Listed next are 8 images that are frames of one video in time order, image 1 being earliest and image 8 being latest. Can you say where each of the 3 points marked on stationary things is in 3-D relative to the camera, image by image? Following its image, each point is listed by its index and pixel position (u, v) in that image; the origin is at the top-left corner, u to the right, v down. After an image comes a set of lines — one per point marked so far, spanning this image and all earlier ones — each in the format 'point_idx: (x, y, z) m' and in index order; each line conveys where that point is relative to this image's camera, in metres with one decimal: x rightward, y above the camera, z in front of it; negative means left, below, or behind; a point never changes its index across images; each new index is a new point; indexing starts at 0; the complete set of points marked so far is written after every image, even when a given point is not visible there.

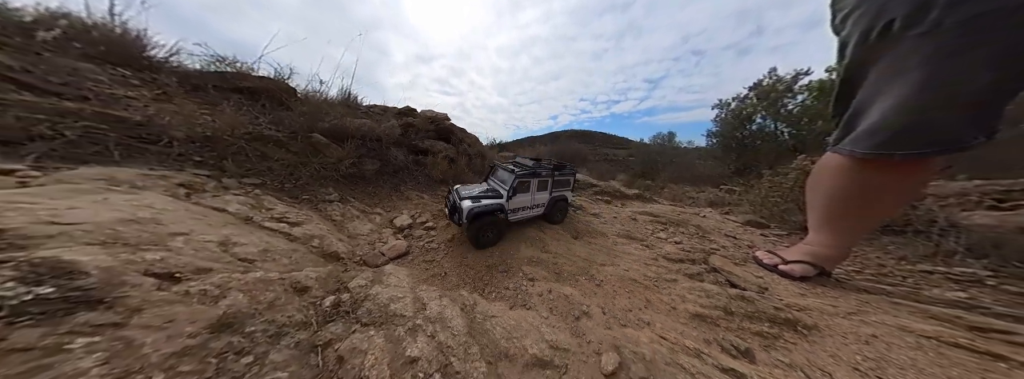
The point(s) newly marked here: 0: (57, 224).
0: (-4.3, -0.3, +1.8) m
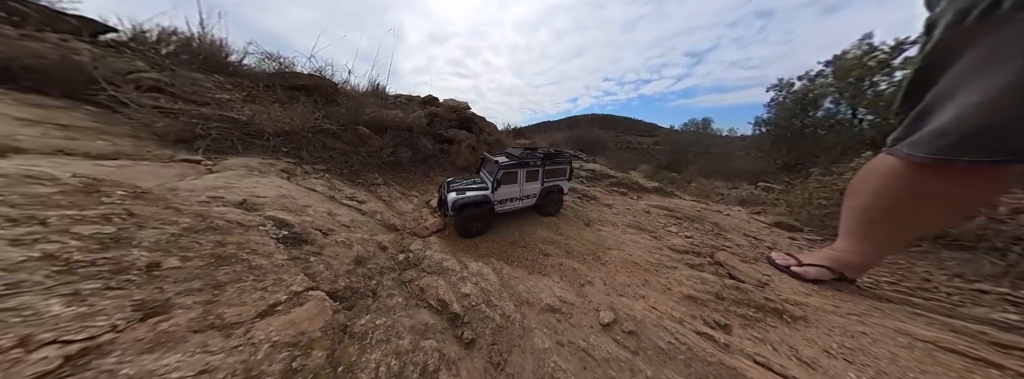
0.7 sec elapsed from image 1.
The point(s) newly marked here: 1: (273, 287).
0: (-3.9, -0.1, +2.9) m
1: (-2.1, -0.9, +1.7) m
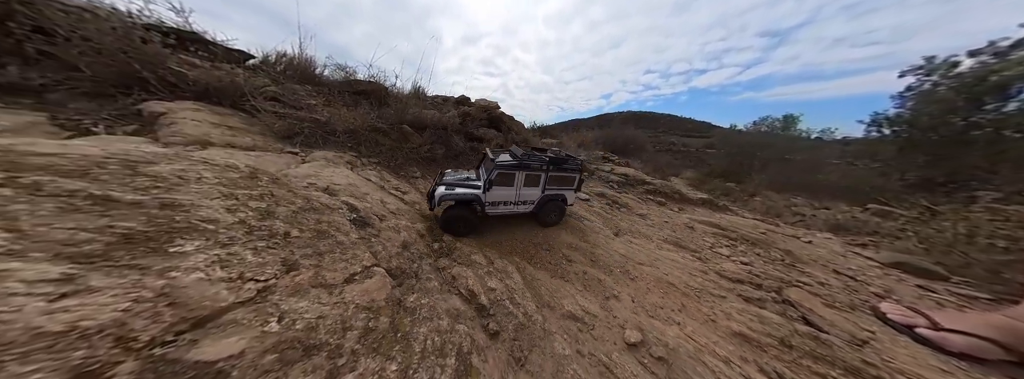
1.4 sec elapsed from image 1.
0: (-3.4, +0.1, +3.5) m
1: (-1.8, -0.8, +2.2) m
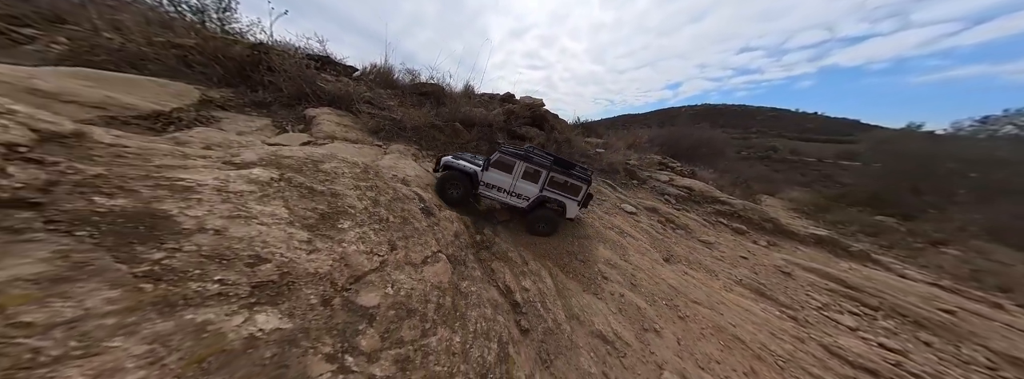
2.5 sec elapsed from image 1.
0: (-2.5, +0.3, +4.3) m
1: (-1.3, -0.8, +2.7) m
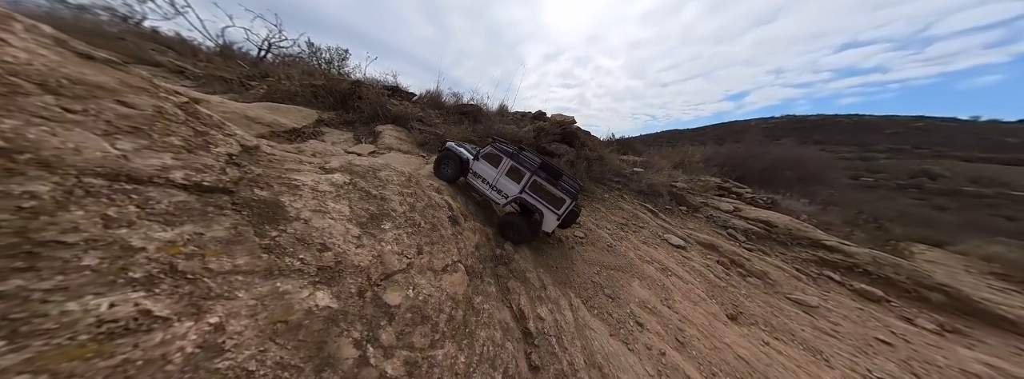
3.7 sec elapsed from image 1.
0: (-1.7, +0.1, +4.8) m
1: (-1.0, -1.0, +3.0) m
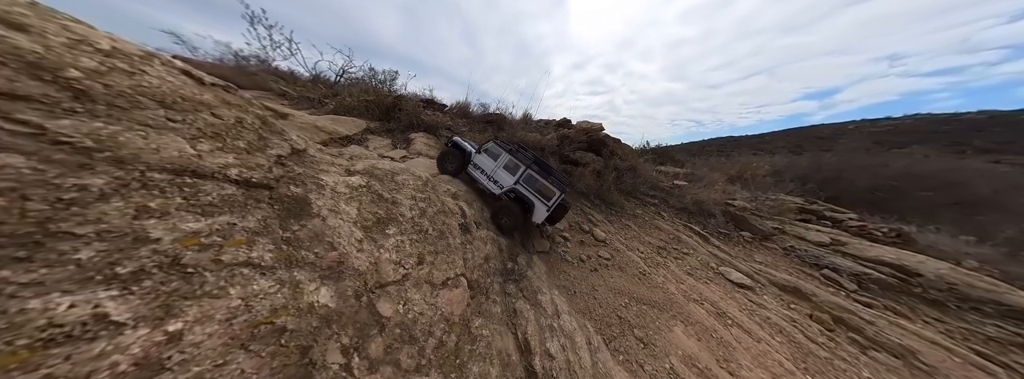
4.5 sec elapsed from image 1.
0: (-1.2, -0.1, +4.8) m
1: (-0.8, -1.1, +2.8) m
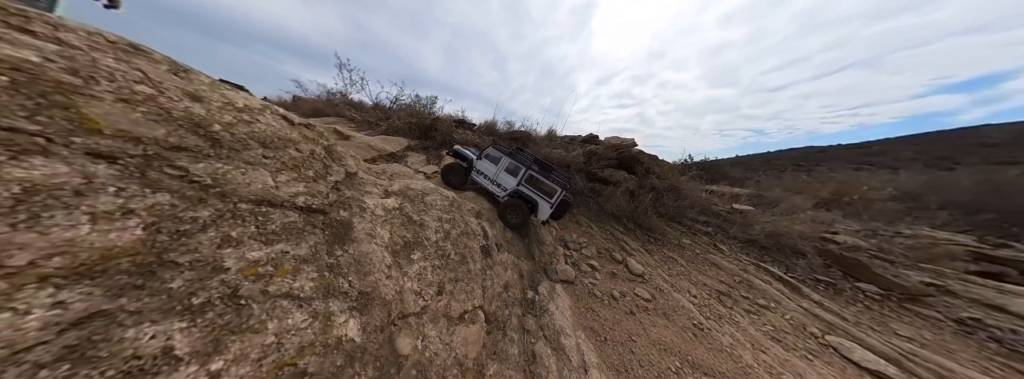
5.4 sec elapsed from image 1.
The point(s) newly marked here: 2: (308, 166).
0: (-0.5, -0.6, +4.8) m
1: (-0.4, -1.4, +2.7) m
2: (-3.2, +0.3, +3.0) m
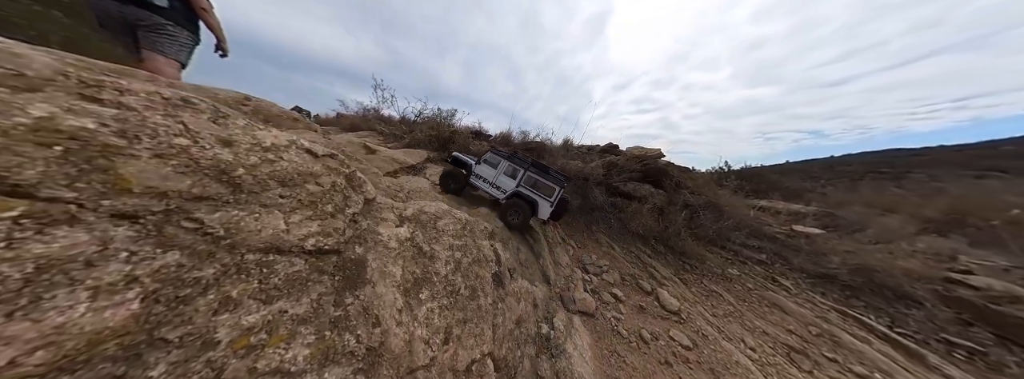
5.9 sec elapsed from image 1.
0: (-0.1, -1.1, +4.5) m
1: (-0.2, -1.9, +2.4) m
2: (-3.0, -0.3, +3.0) m
